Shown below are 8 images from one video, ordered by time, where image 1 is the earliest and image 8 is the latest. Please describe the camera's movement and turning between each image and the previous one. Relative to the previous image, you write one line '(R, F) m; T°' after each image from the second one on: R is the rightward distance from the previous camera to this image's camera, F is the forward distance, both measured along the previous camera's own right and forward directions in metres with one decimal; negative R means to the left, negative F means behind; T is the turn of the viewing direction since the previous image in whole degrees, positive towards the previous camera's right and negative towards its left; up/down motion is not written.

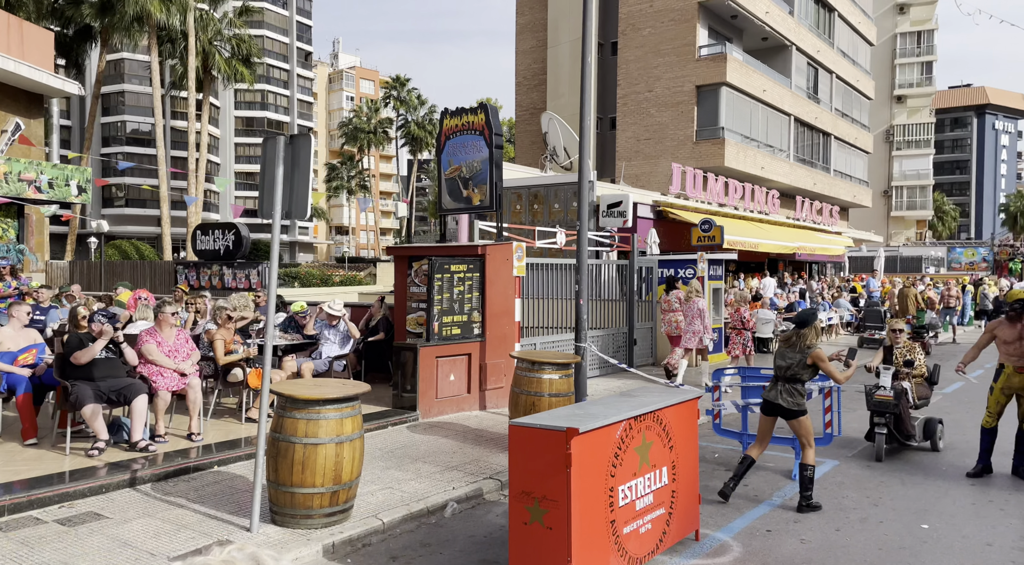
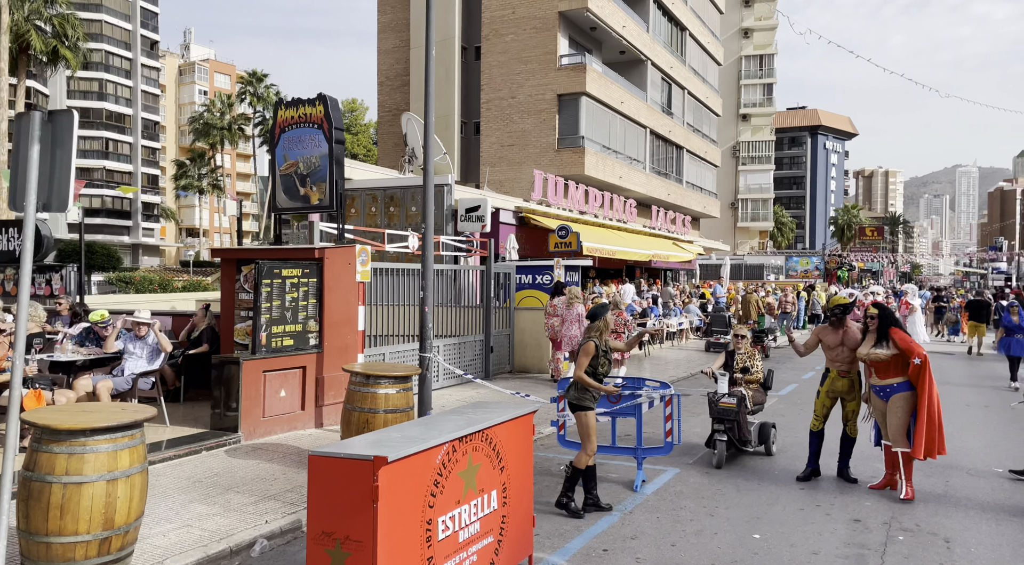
(+0.2, +0.3) m; +9°
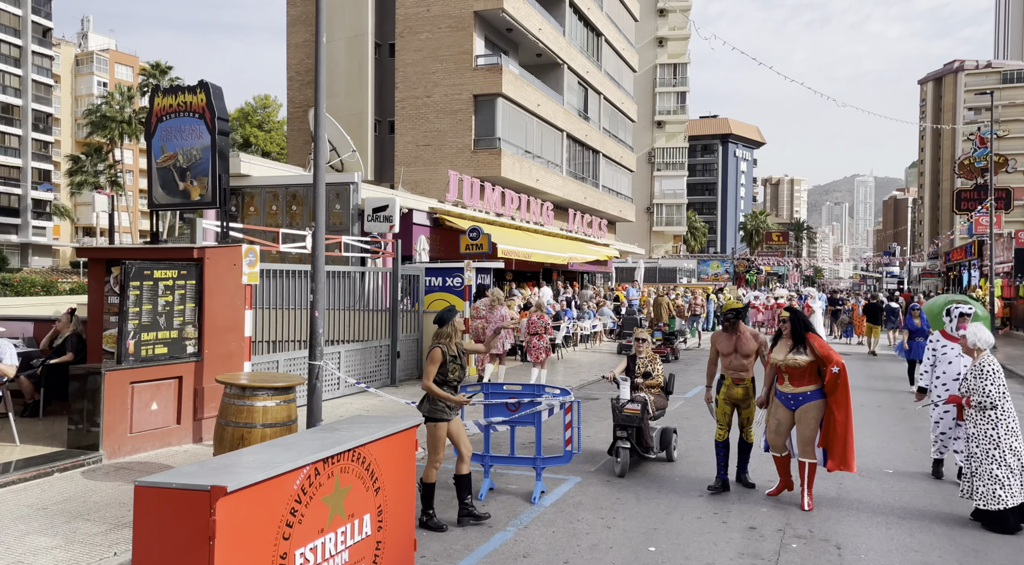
(+0.2, +0.3) m; +5°
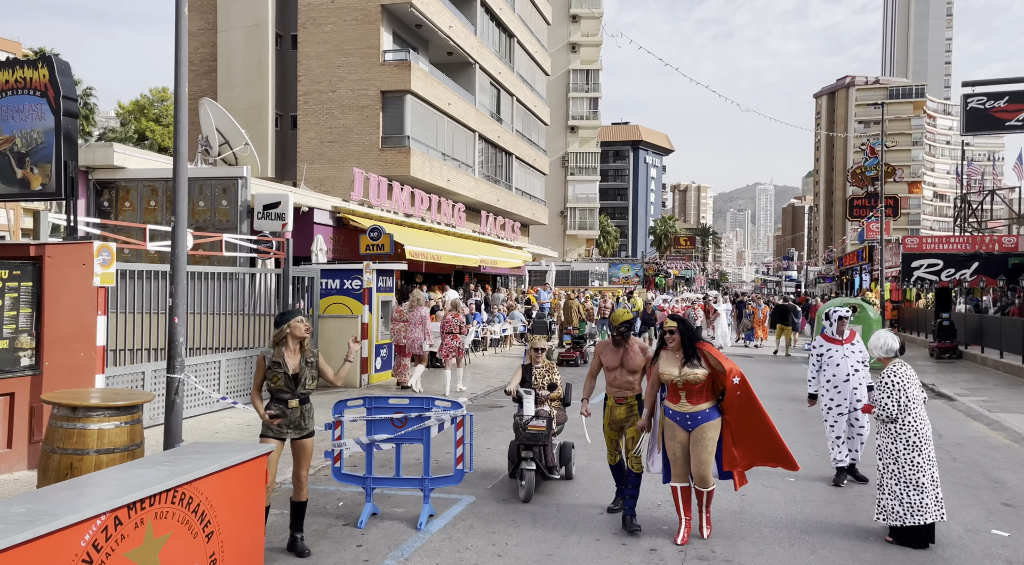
(+0.2, +0.6) m; +6°
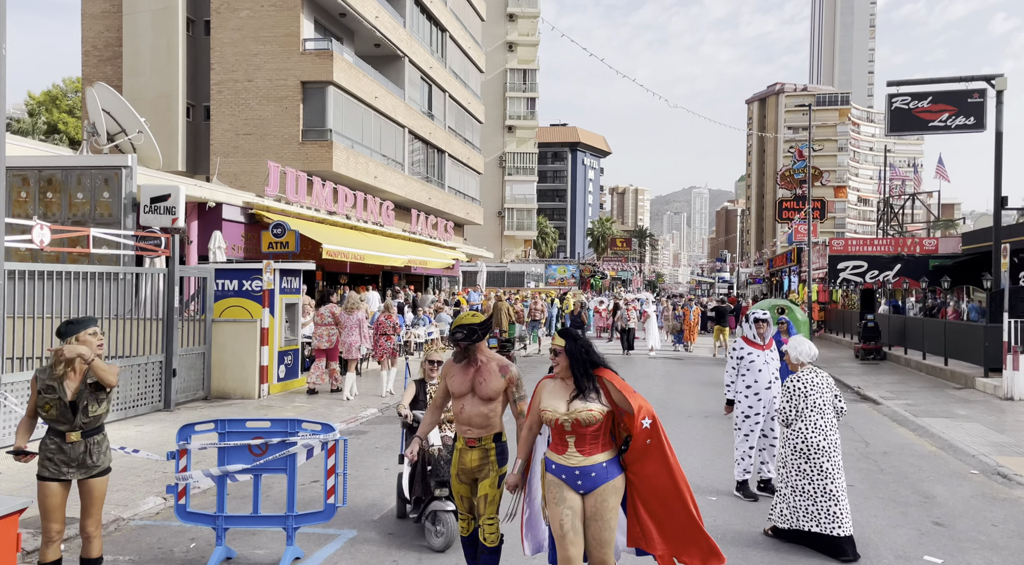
(+0.4, +0.8) m; +4°
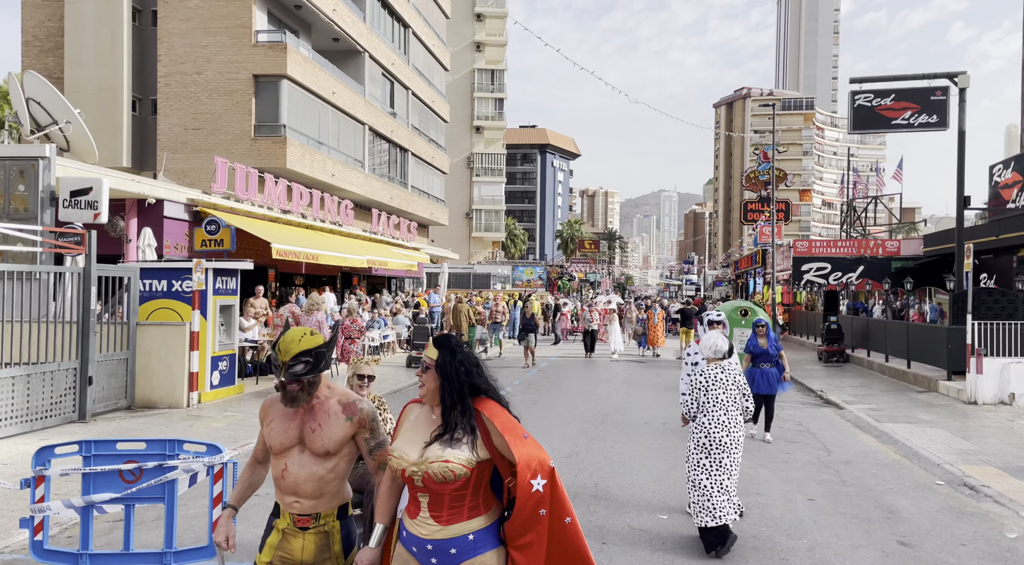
(+0.3, +0.7) m; +2°
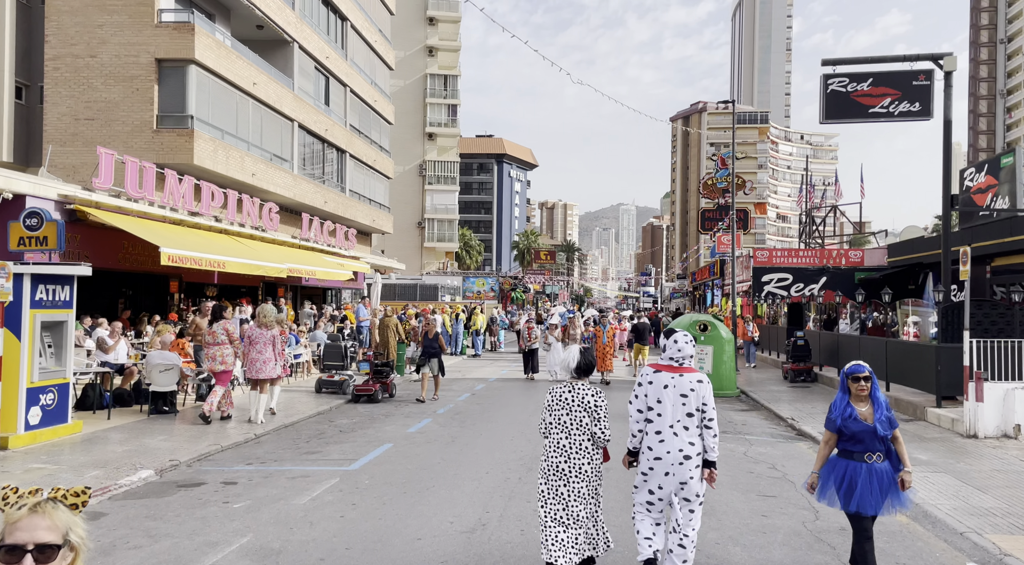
(+0.6, +2.6) m; +3°
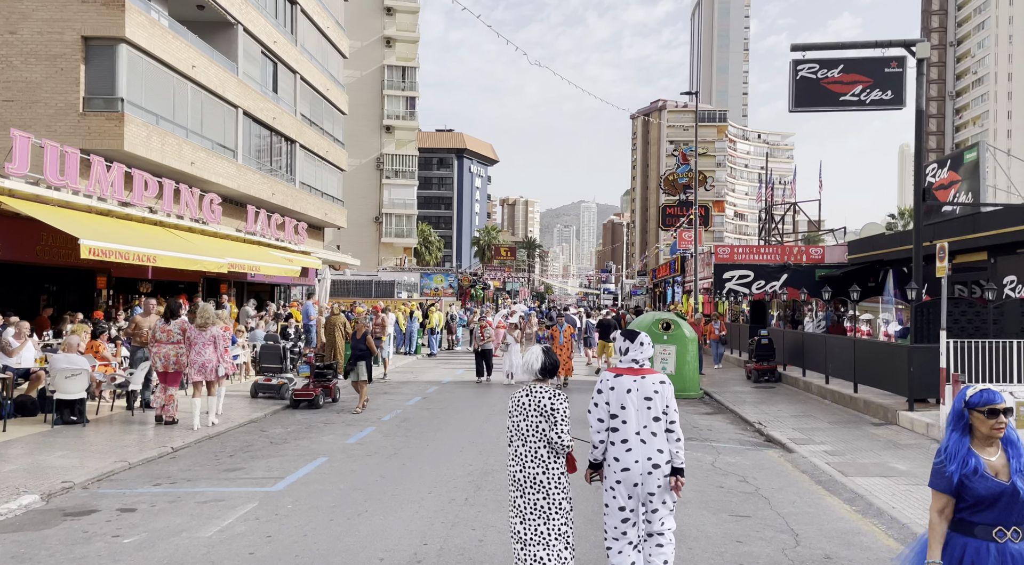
(+0.1, +1.1) m; +3°
